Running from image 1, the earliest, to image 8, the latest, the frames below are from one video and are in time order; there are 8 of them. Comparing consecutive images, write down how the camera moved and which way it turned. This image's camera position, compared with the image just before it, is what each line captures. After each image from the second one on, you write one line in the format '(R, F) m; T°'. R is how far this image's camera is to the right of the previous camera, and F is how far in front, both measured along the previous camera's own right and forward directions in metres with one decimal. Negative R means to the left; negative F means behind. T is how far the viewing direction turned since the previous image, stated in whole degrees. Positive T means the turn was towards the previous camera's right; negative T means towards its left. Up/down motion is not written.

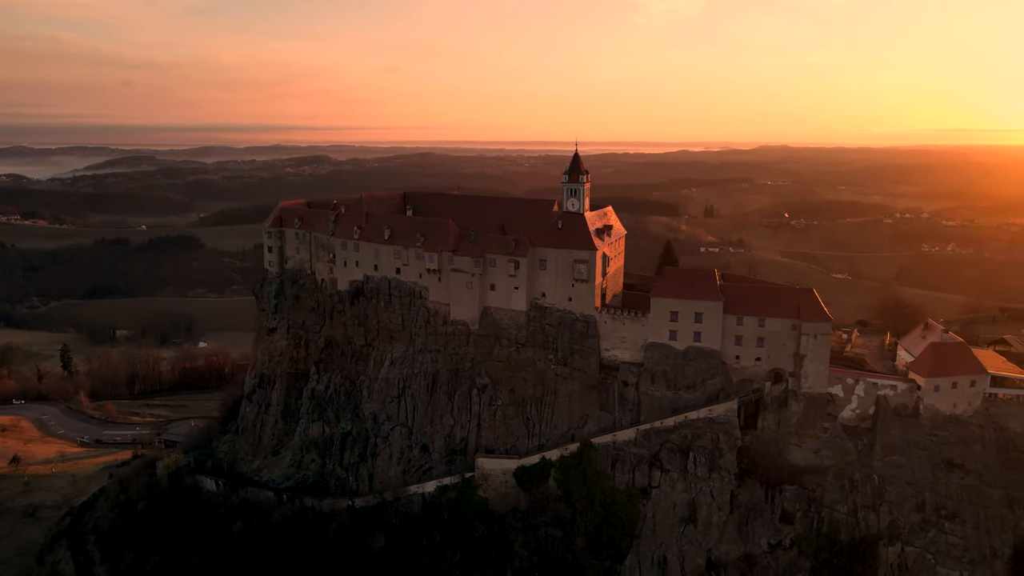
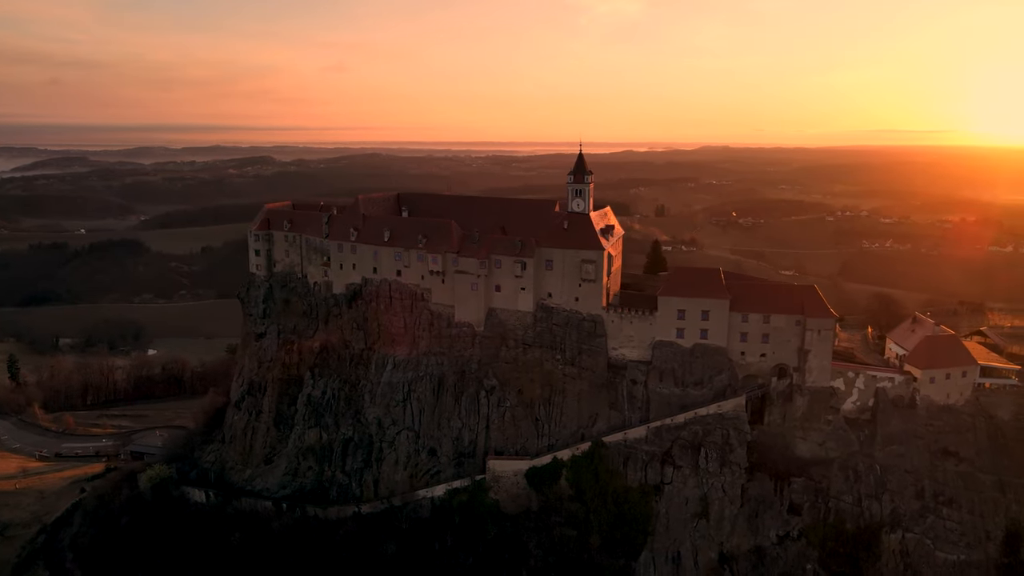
(-2.4, +0.1) m; +4°
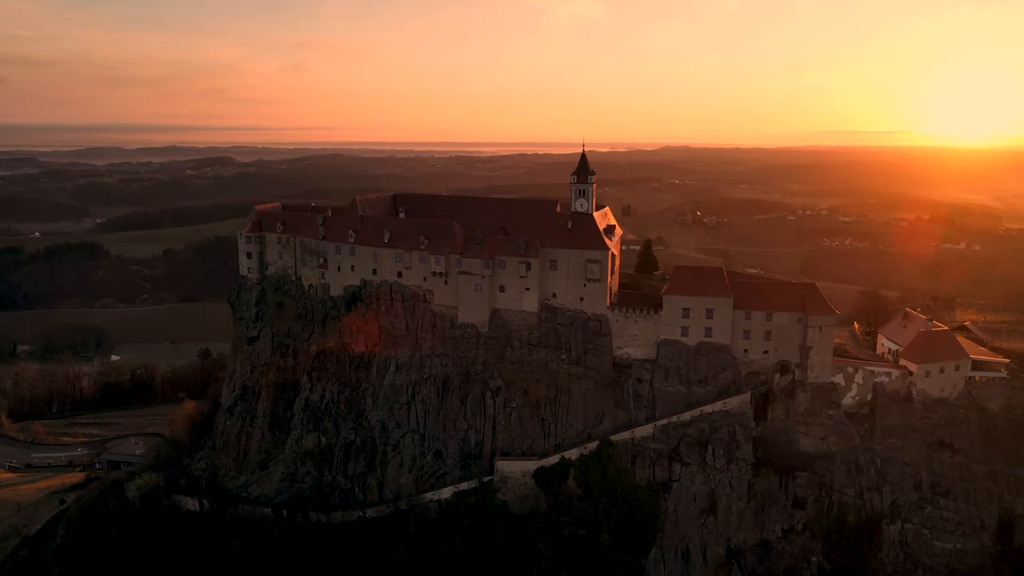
(-1.7, +0.1) m; +3°
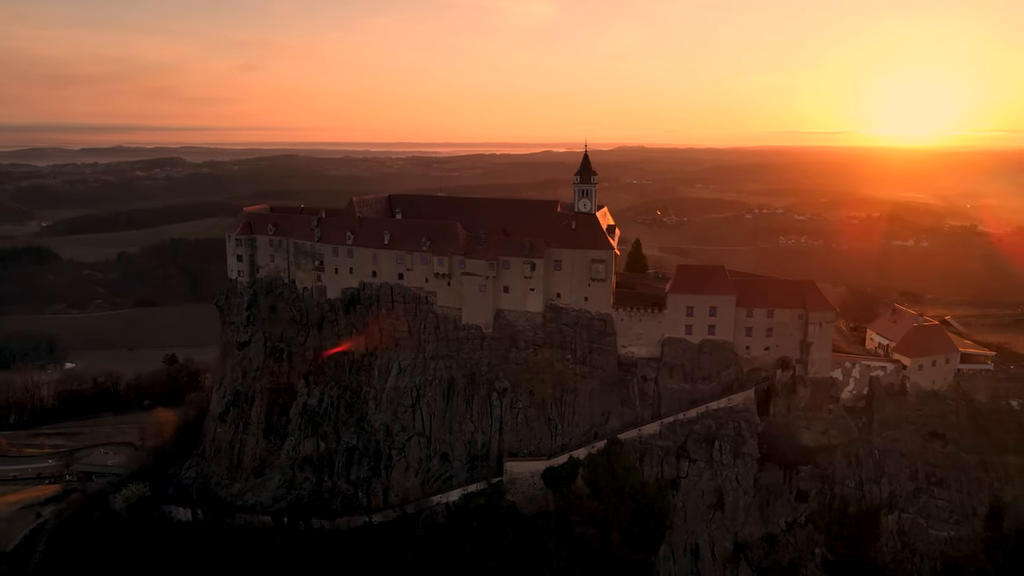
(-1.9, +0.1) m; +3°
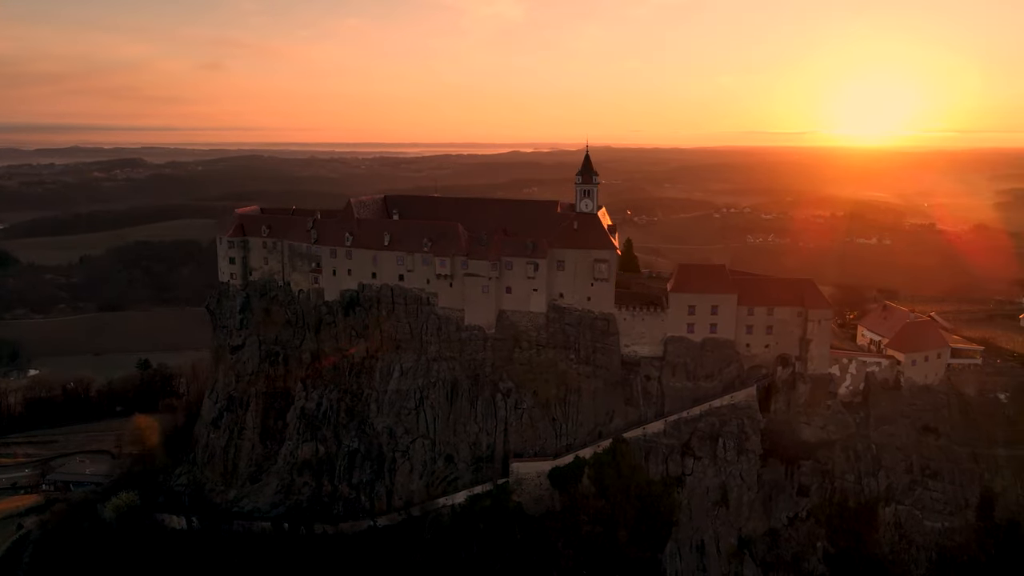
(-1.5, +0.1) m; +2°
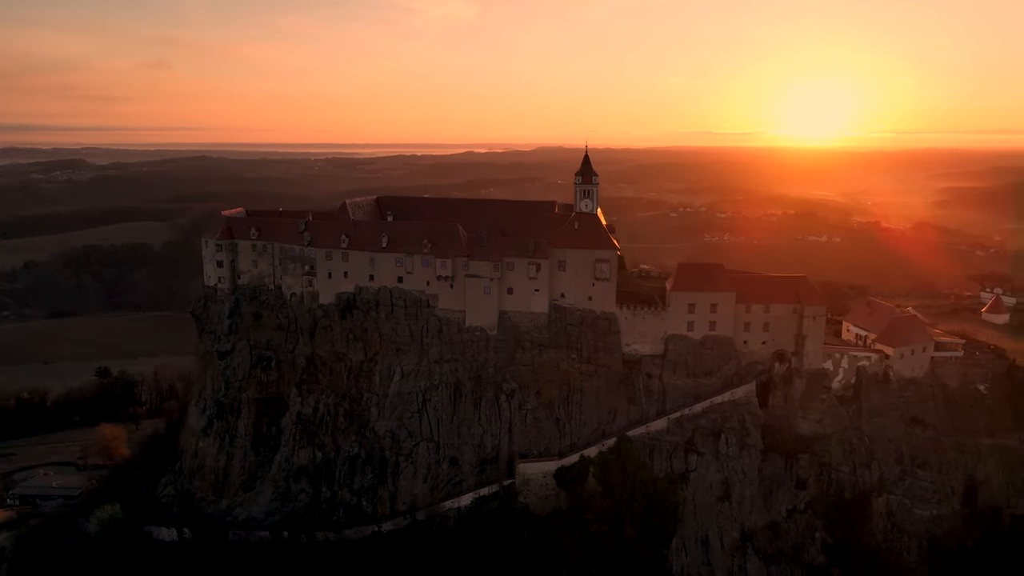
(-2.0, +0.1) m; +3°
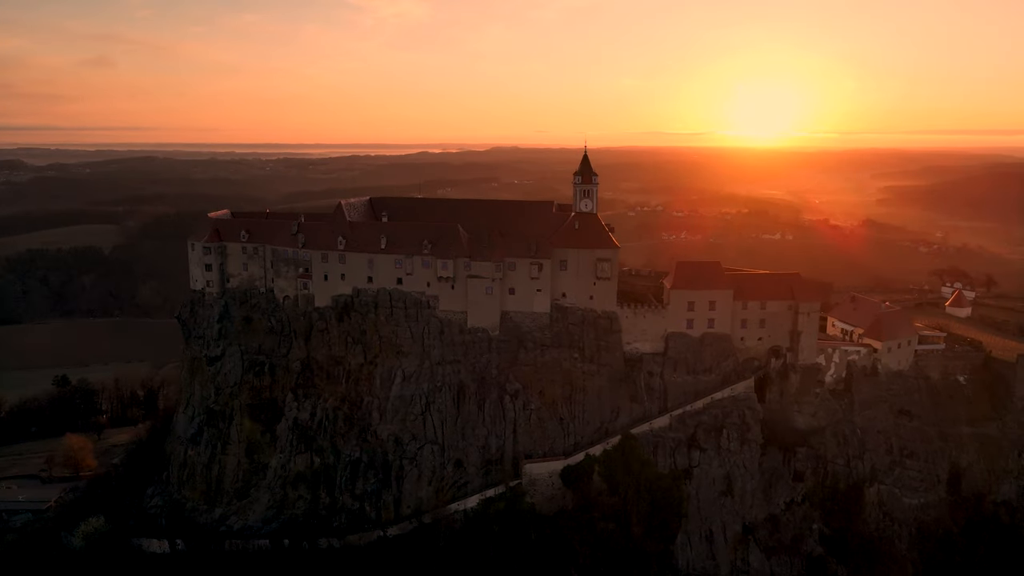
(-1.9, +0.1) m; +3°
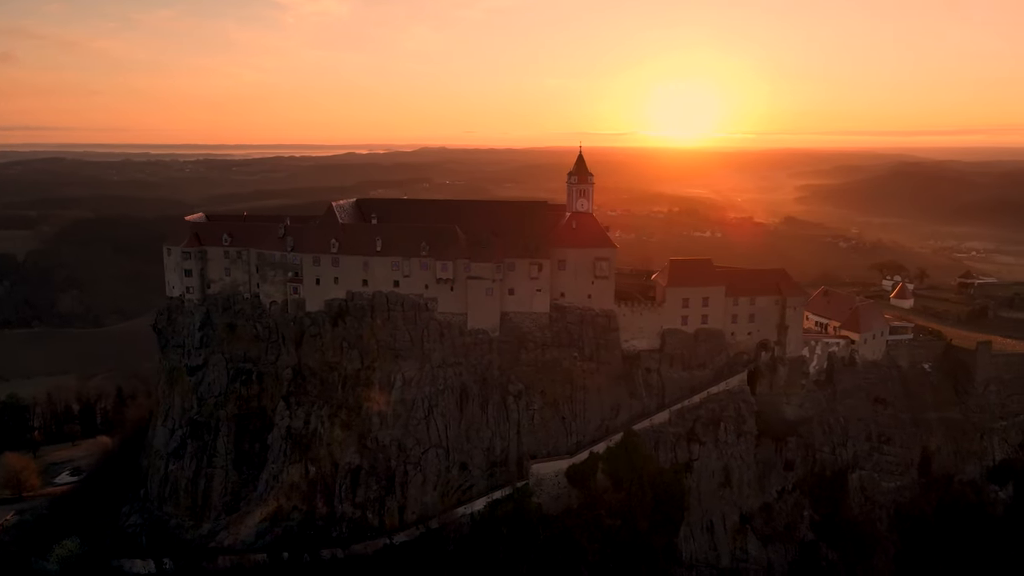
(-2.9, +0.2) m; +5°
